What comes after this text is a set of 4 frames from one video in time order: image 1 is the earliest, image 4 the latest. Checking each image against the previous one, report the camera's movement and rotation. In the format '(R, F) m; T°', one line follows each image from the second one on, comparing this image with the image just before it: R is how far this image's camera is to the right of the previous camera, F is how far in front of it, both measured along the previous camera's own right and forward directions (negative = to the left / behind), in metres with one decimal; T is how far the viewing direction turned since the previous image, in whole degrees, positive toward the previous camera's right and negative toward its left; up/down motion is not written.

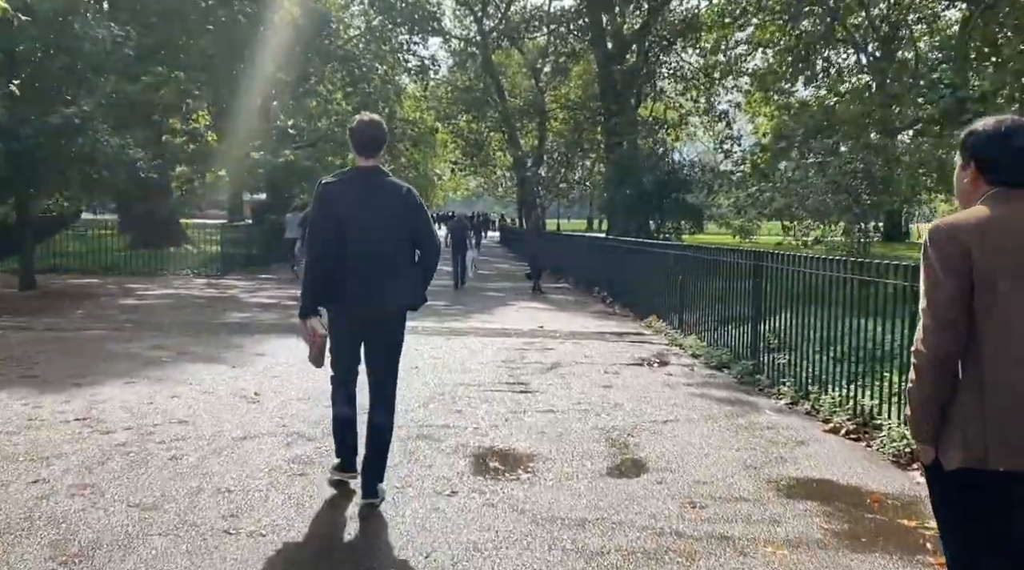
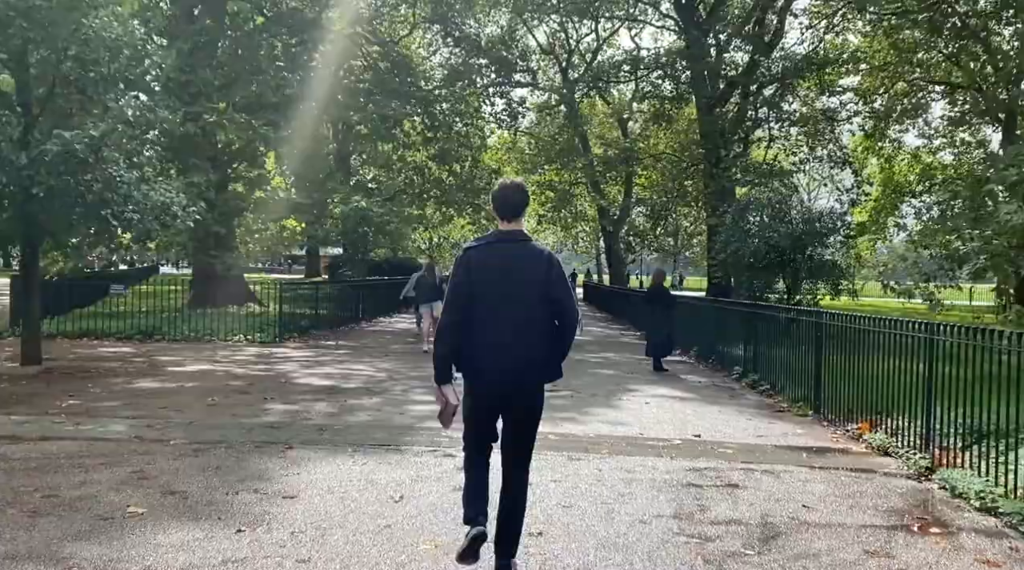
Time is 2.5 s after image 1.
(-0.6, +3.5) m; -5°
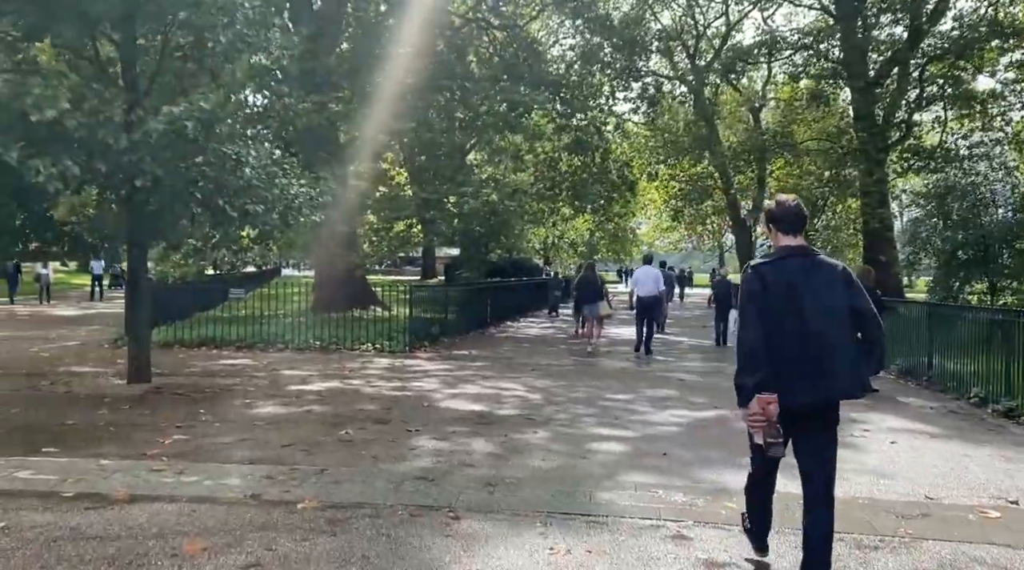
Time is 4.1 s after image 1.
(-0.8, +2.2) m; -7°
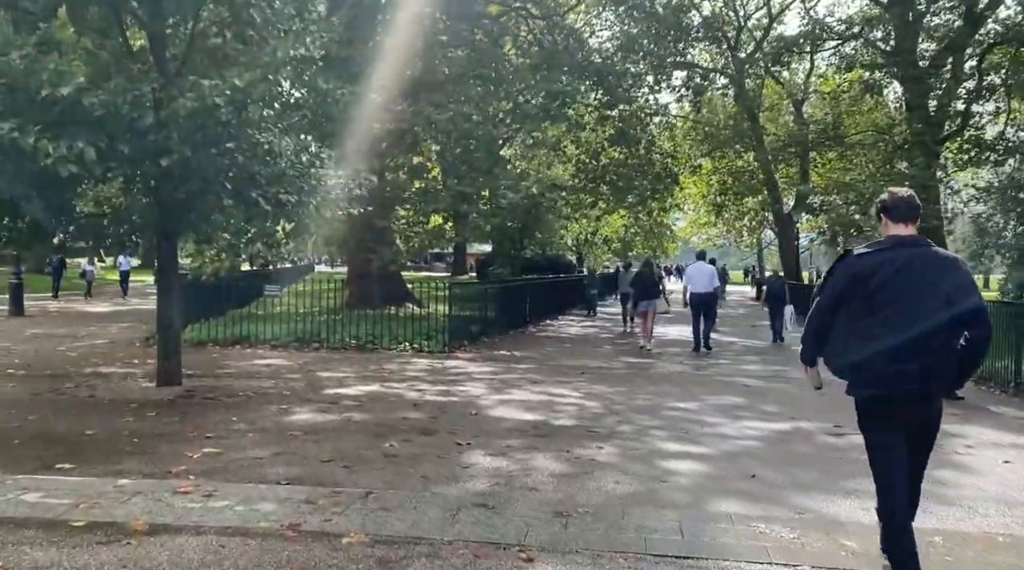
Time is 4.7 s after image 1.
(-0.3, +0.8) m; -2°
